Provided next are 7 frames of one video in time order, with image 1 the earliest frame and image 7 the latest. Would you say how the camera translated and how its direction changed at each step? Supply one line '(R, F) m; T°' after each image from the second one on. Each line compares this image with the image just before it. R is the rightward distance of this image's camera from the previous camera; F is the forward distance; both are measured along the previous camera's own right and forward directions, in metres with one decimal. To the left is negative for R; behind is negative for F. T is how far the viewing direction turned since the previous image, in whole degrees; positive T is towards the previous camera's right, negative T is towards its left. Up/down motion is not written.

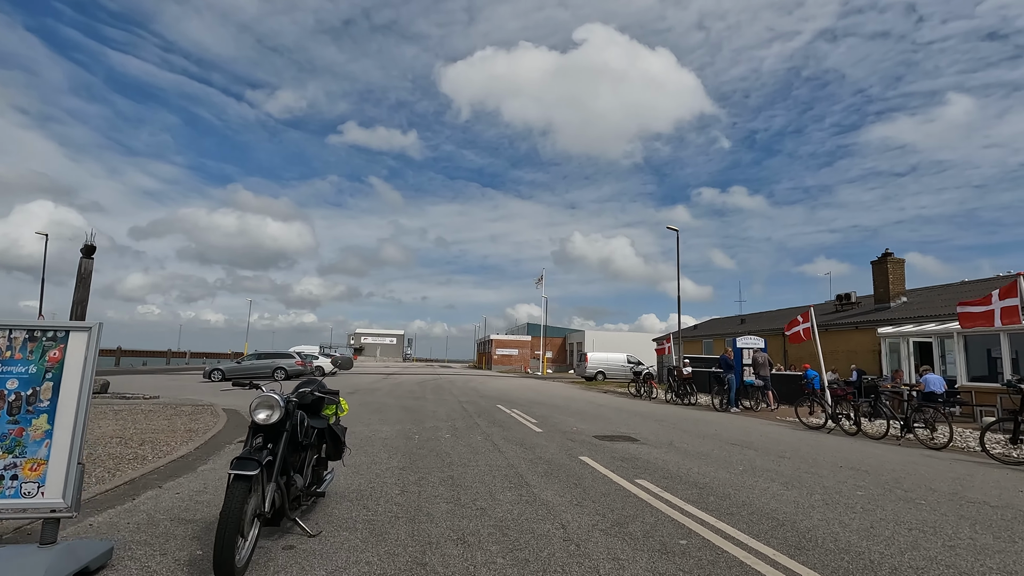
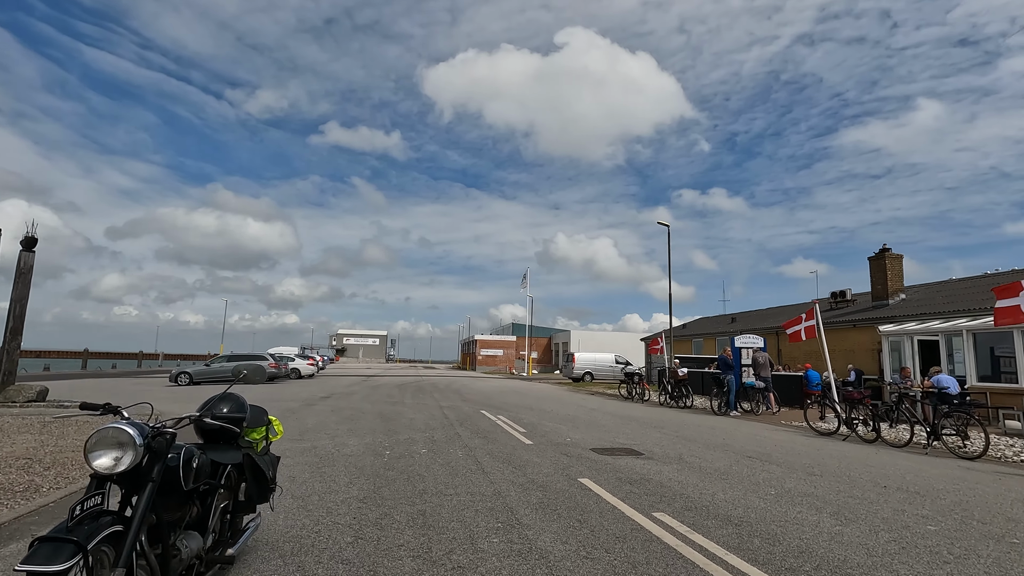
(0.0, +1.4) m; +2°
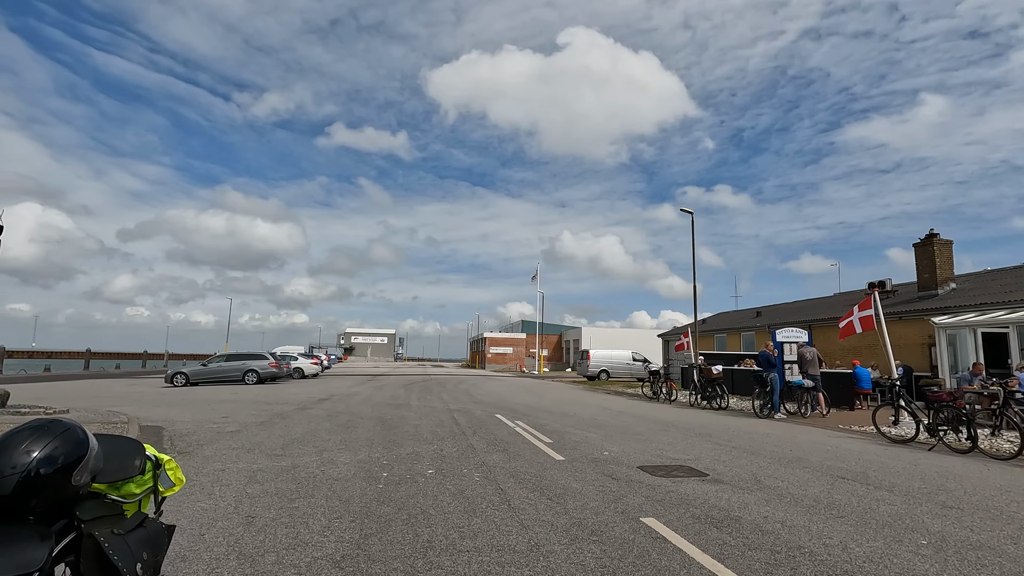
(-0.3, +1.9) m; -1°
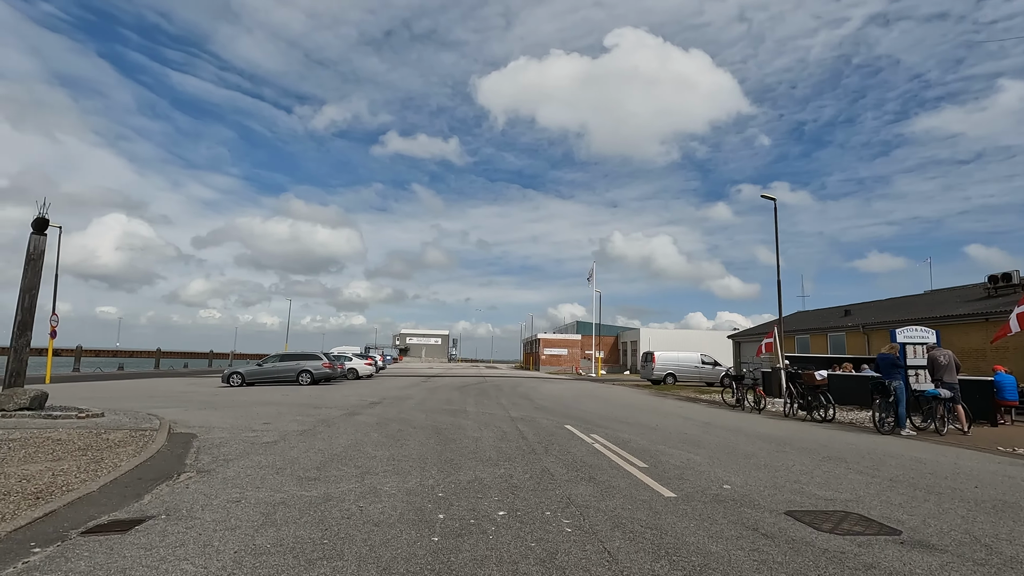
(-0.5, +1.9) m; -5°
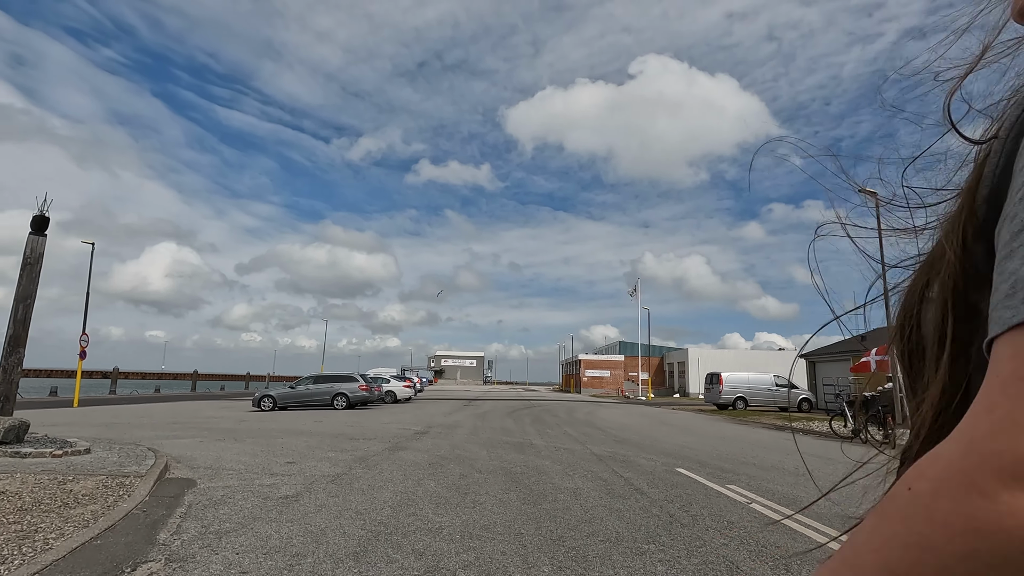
(-1.1, +2.9) m; -3°
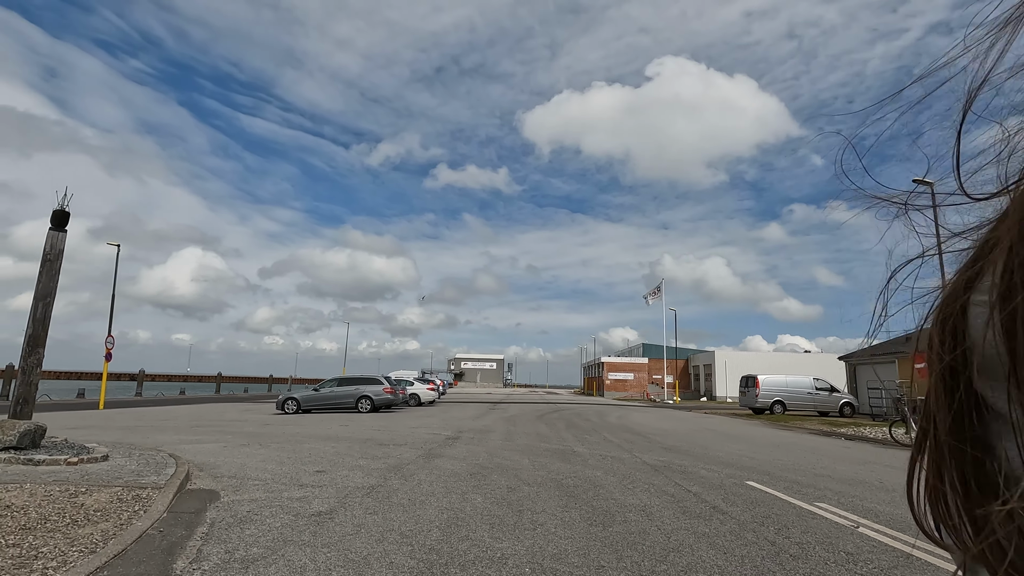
(-0.5, +0.9) m; -2°
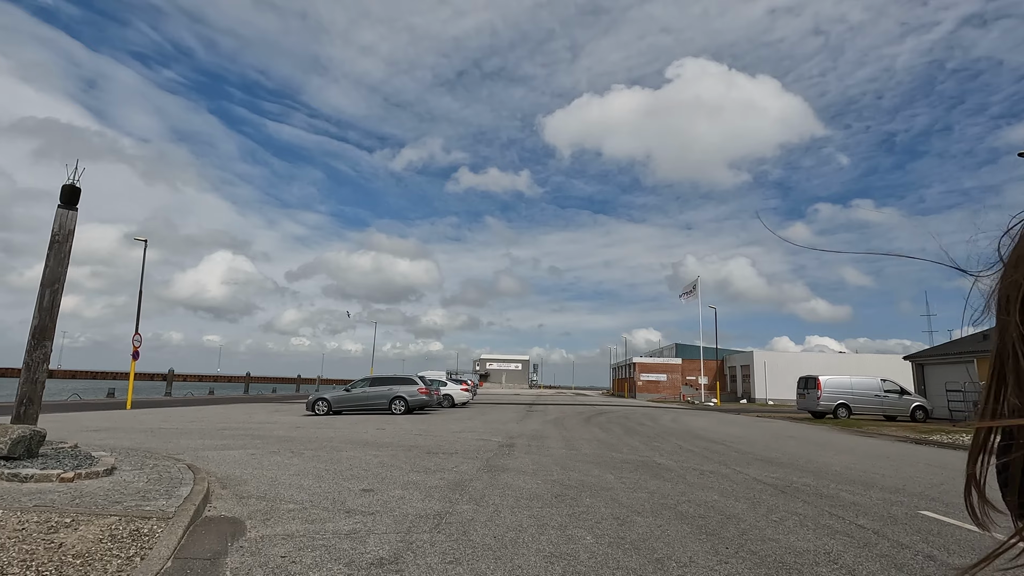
(-1.0, +1.9) m; -2°
